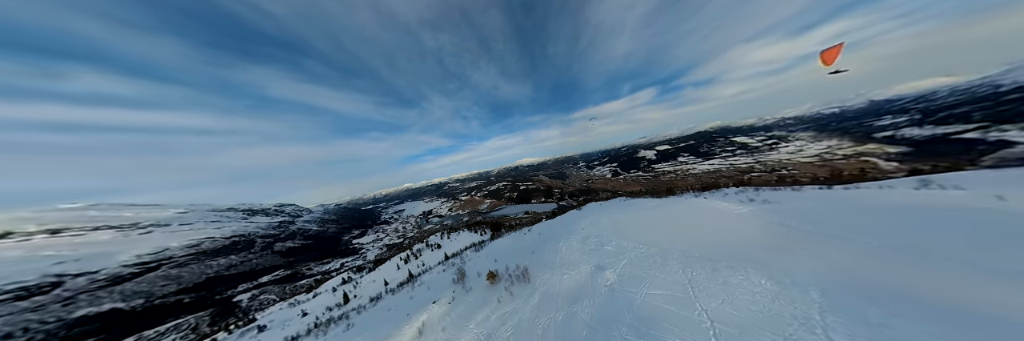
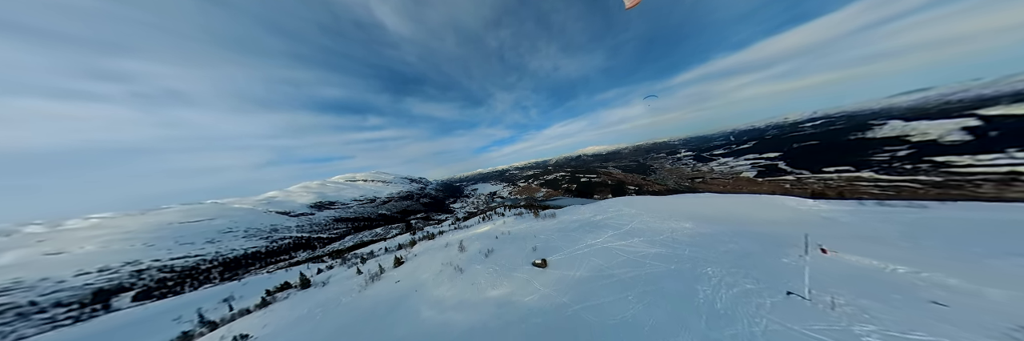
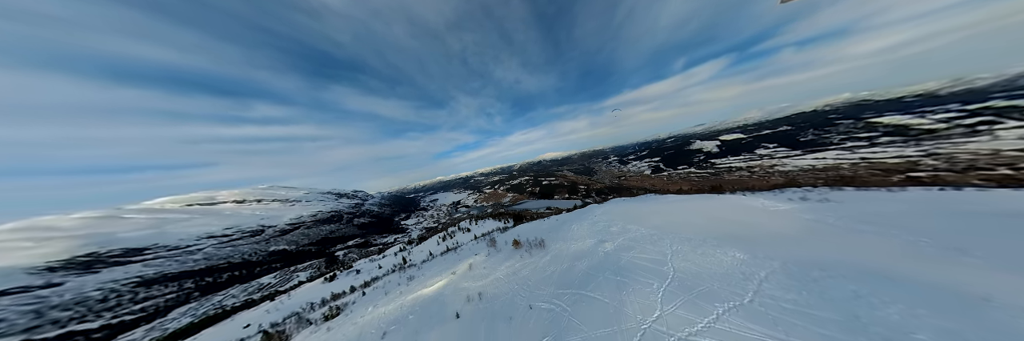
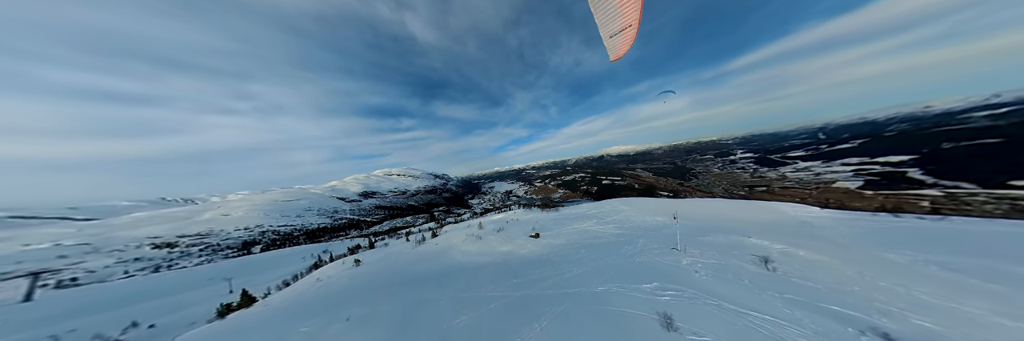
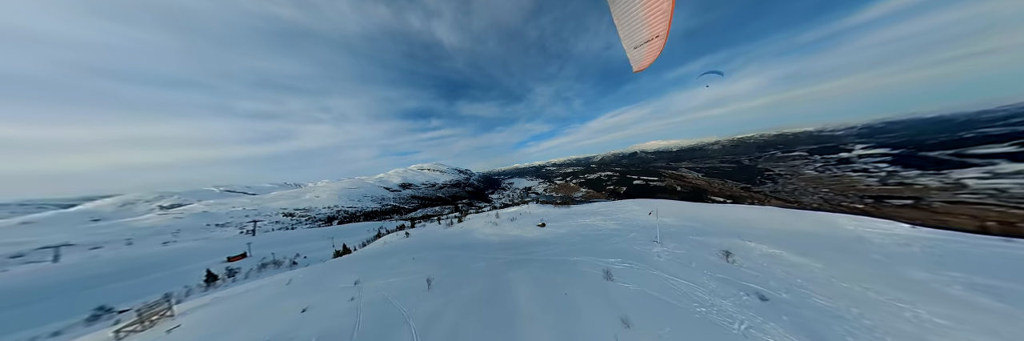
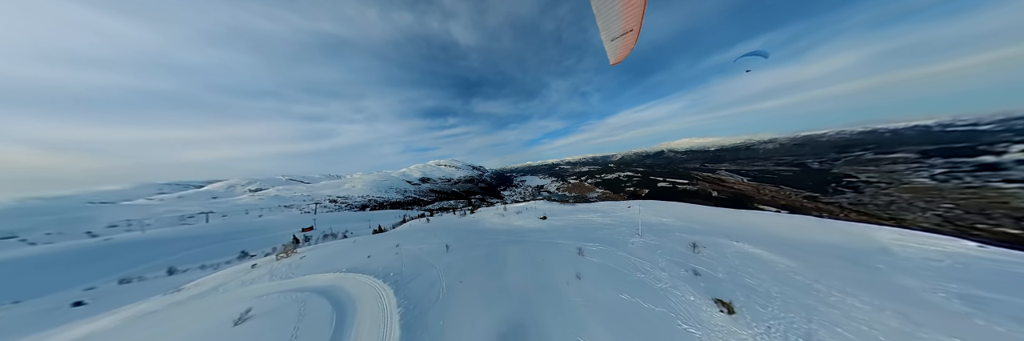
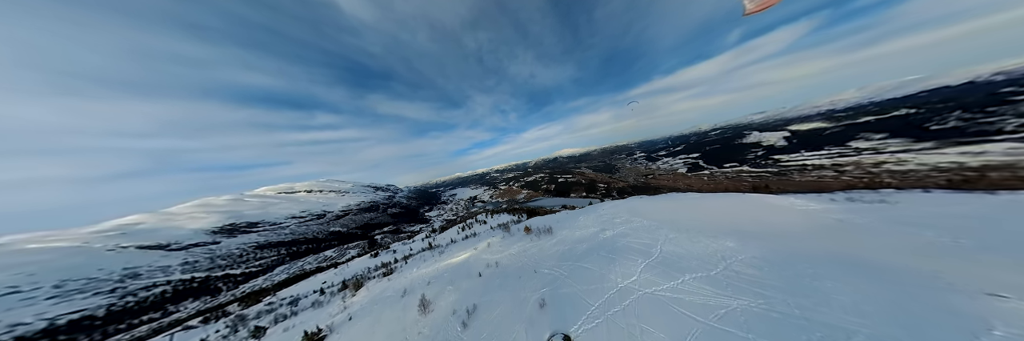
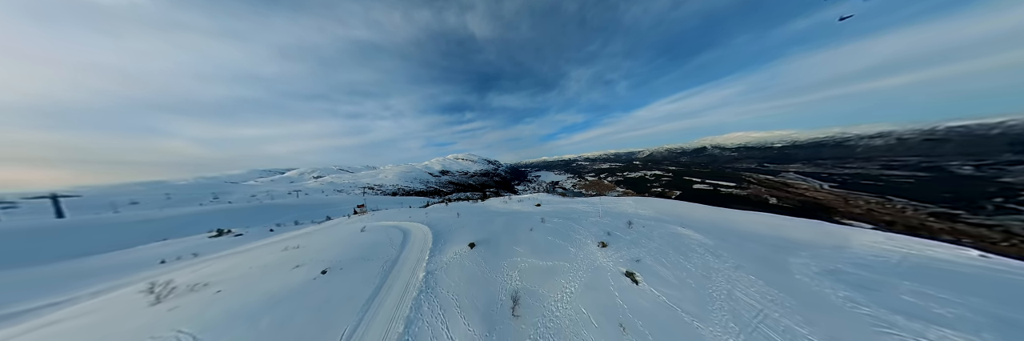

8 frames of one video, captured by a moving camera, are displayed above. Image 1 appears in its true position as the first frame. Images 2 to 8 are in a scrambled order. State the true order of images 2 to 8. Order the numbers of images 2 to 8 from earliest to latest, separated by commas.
3, 7, 2, 4, 5, 6, 8
